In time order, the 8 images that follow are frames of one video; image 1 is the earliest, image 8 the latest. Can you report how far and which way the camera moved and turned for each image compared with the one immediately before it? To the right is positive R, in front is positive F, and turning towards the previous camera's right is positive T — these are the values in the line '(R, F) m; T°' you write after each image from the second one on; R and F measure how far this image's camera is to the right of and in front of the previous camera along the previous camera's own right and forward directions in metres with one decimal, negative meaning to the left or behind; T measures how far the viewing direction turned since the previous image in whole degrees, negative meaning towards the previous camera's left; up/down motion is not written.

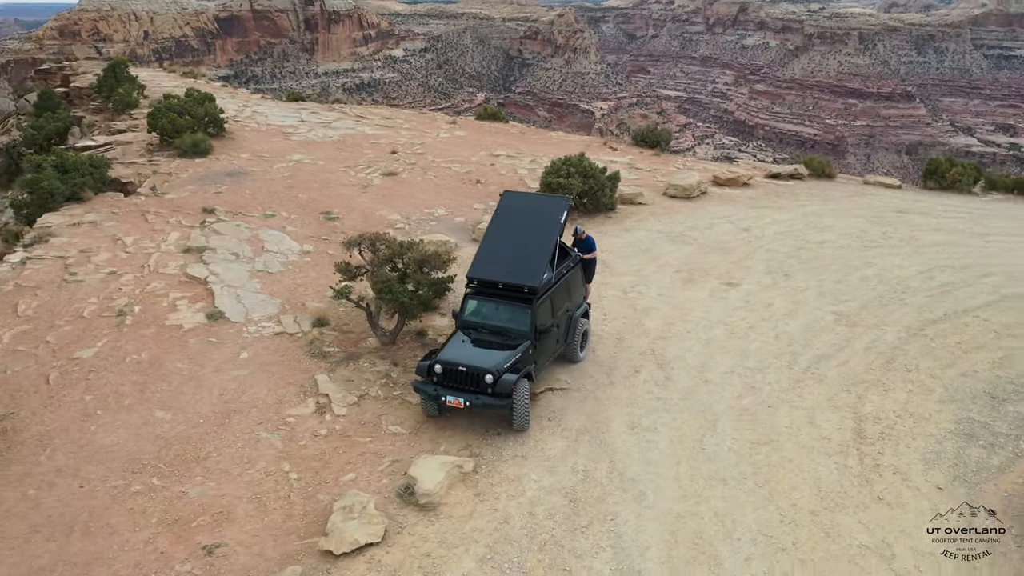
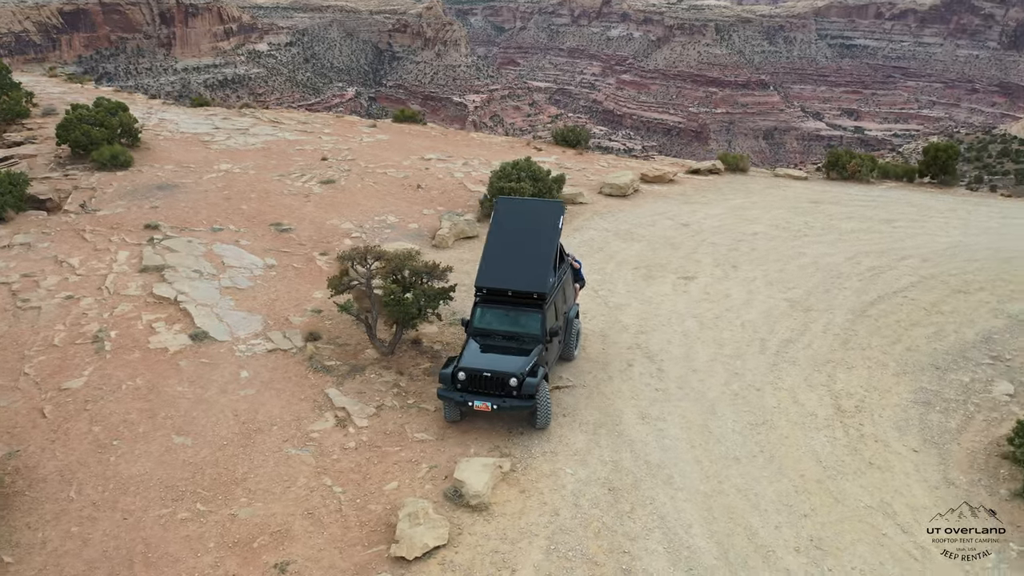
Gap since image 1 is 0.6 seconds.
(-1.4, -0.4) m; +8°
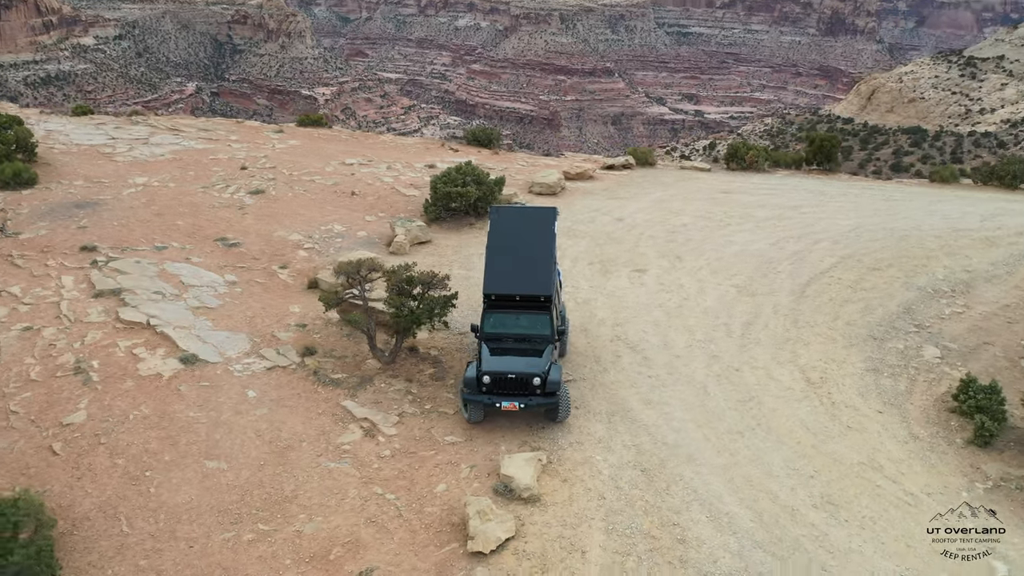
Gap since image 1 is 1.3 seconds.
(-1.7, -0.4) m; +10°
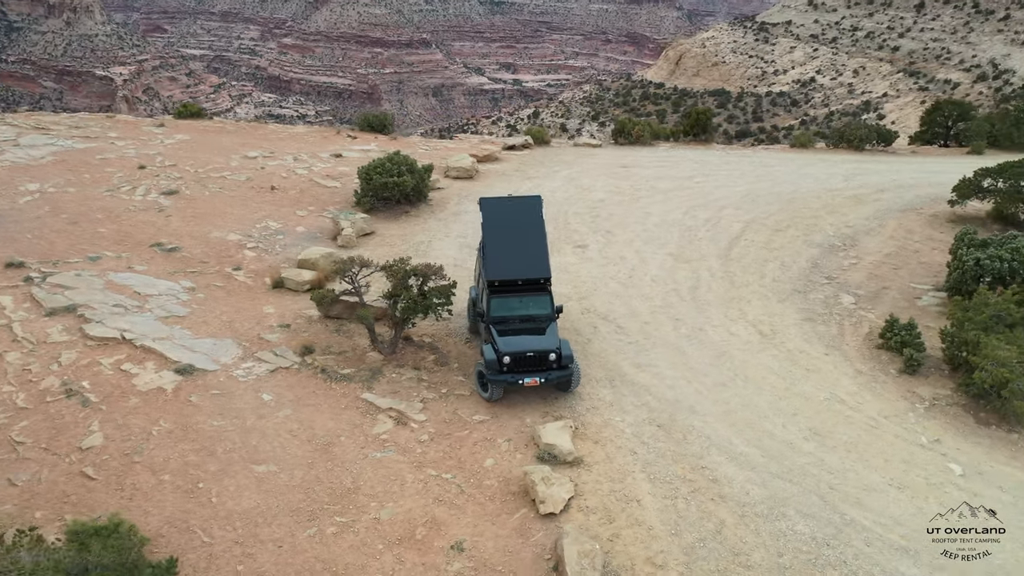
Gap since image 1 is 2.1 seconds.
(-2.1, -0.6) m; +12°
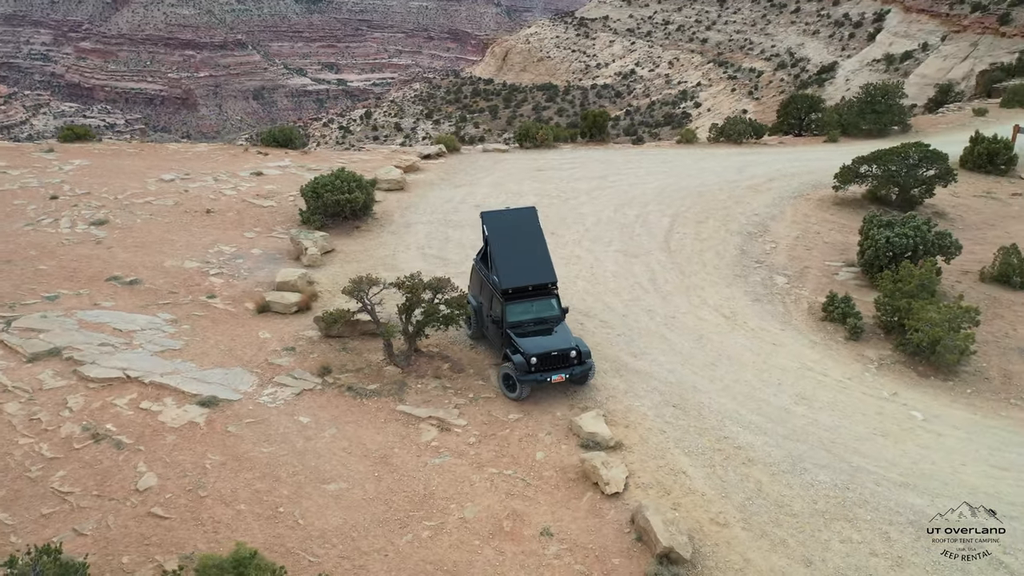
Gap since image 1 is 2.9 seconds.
(-2.4, -0.6) m; +11°
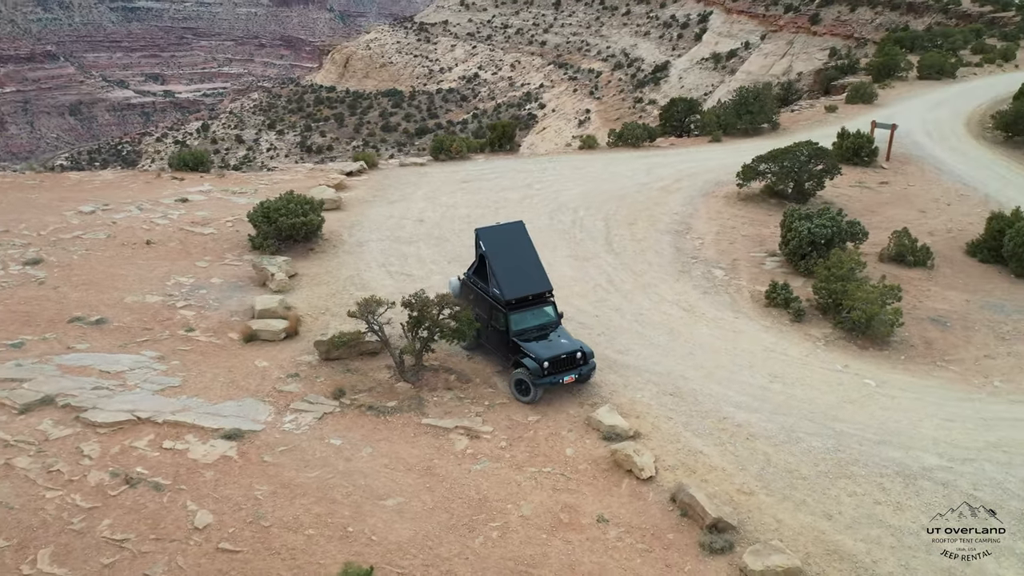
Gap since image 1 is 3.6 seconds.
(-2.2, -0.5) m; +10°
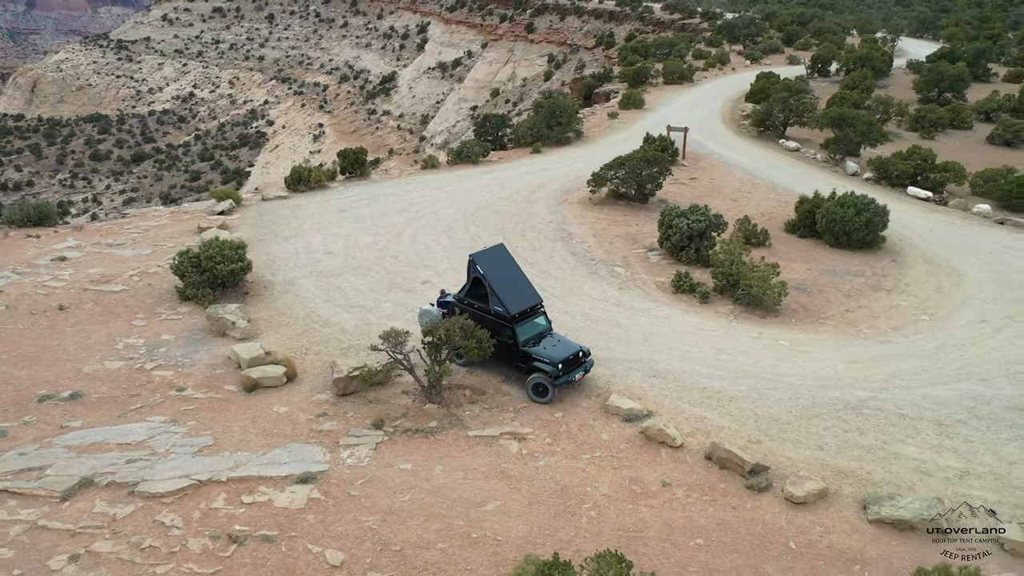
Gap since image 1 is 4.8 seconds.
(-4.2, -0.7) m; +18°
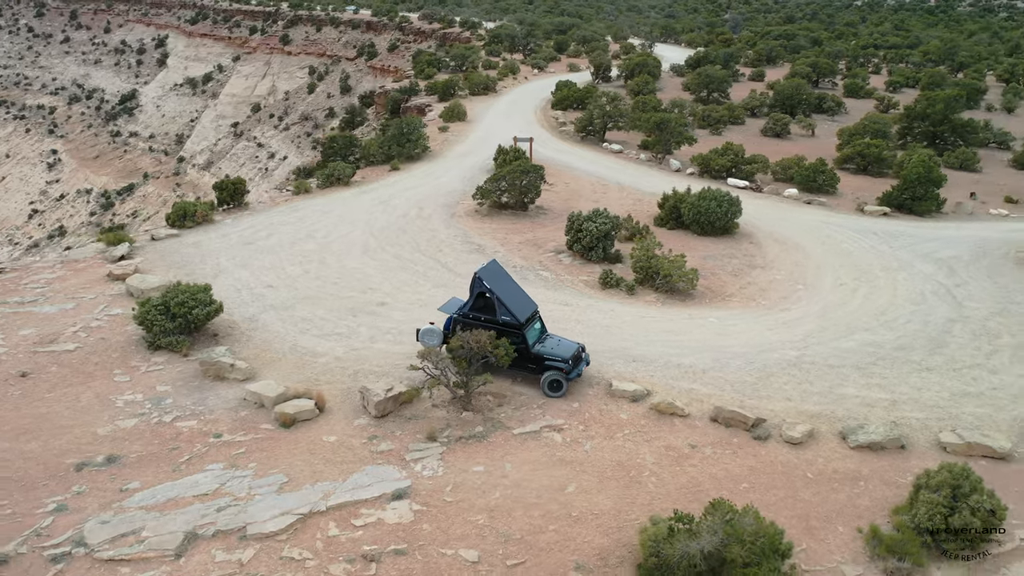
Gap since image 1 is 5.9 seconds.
(-4.3, -0.8) m; +16°
